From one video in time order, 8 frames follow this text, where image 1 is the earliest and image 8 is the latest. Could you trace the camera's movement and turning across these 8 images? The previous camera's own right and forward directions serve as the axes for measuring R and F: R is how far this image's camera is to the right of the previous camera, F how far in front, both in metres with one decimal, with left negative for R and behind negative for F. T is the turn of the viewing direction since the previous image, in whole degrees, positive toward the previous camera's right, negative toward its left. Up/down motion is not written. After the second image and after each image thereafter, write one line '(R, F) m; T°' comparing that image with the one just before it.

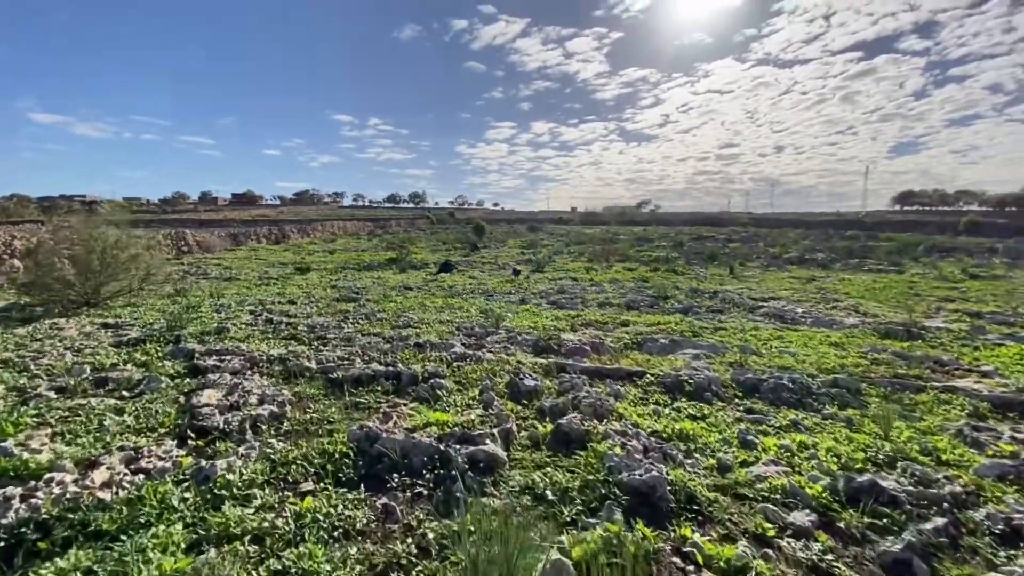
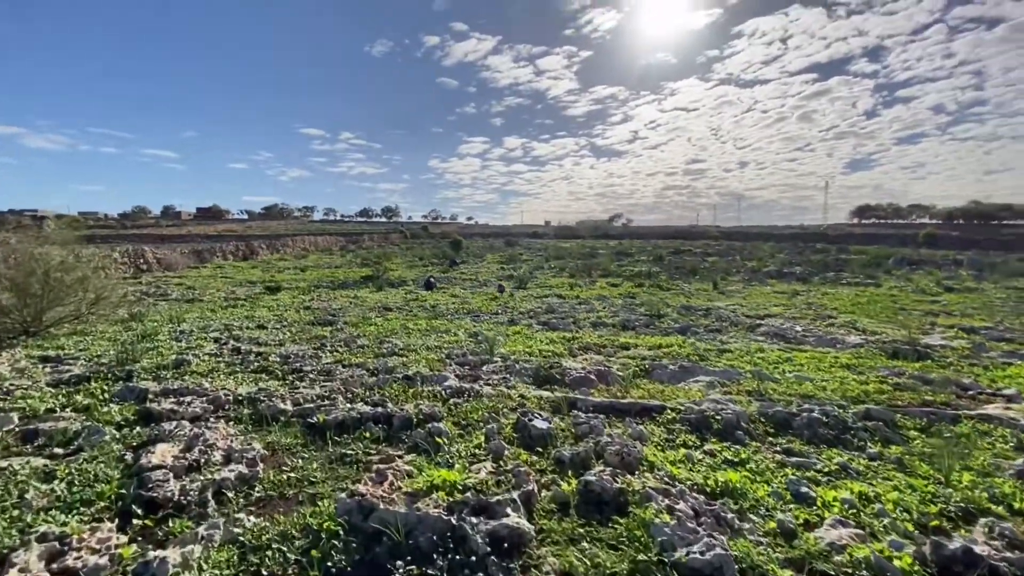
(-0.4, +0.7) m; +3°
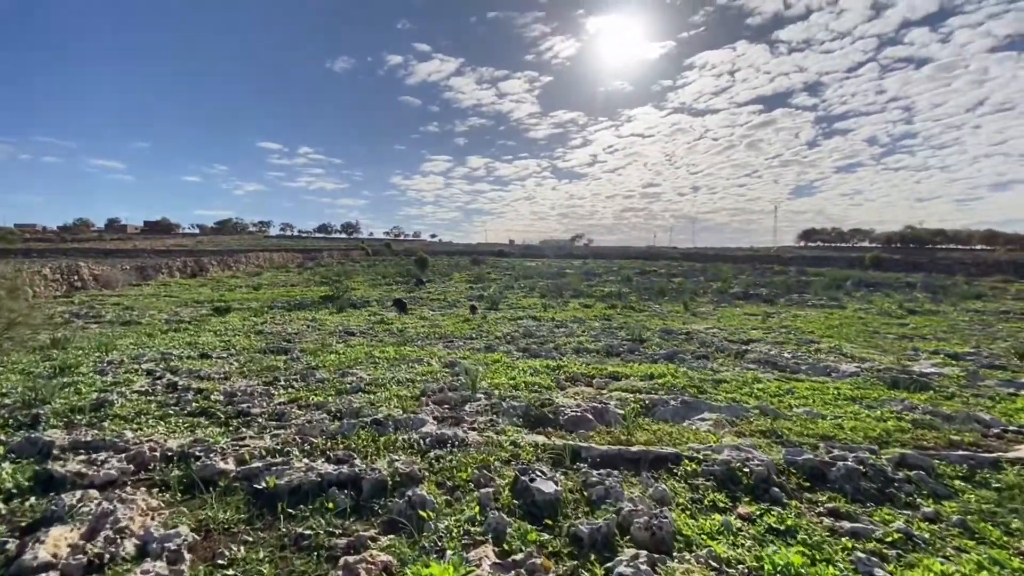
(-0.3, +0.9) m; +4°
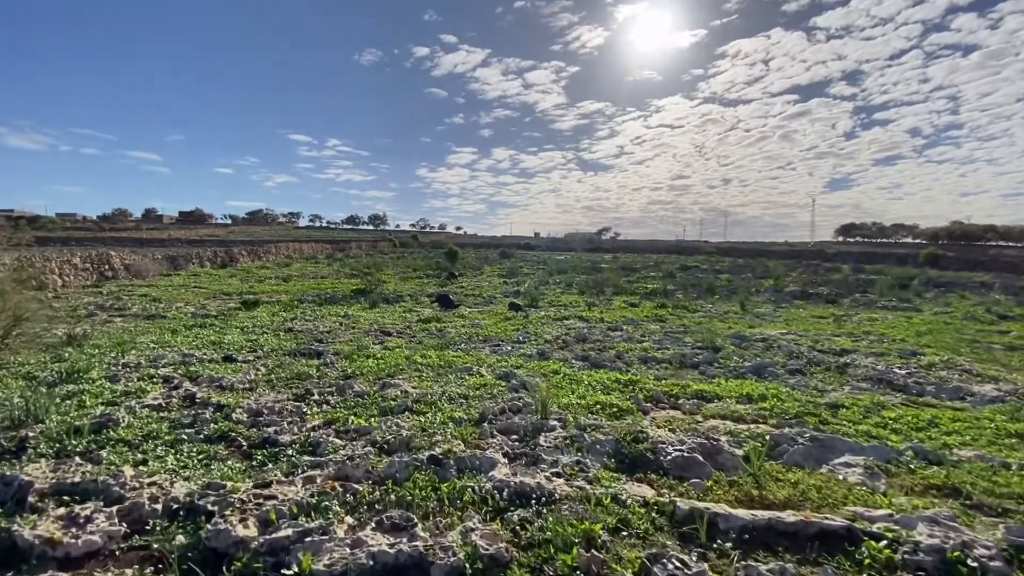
(-0.7, +1.4) m; -3°
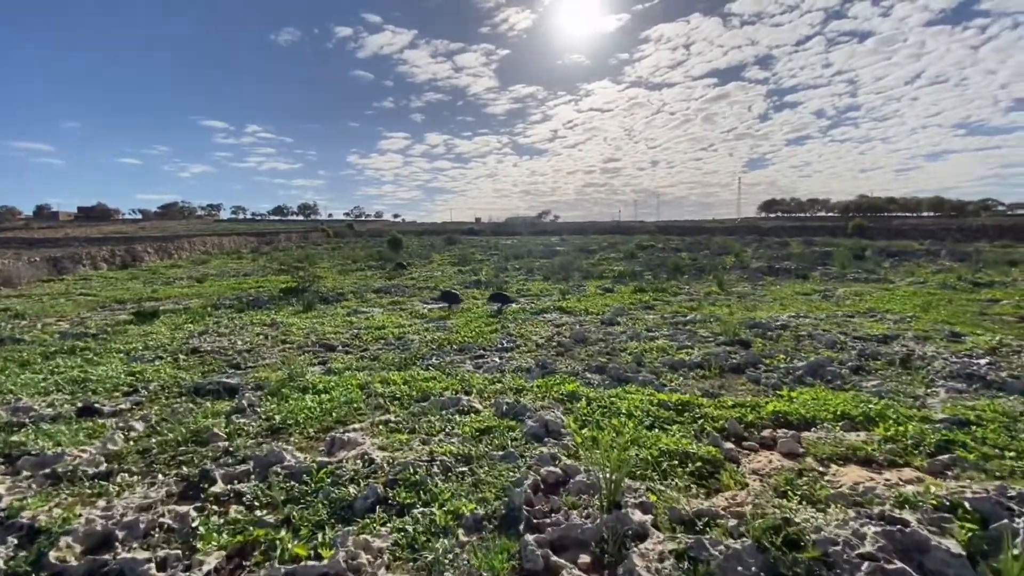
(-0.8, +2.7) m; +7°
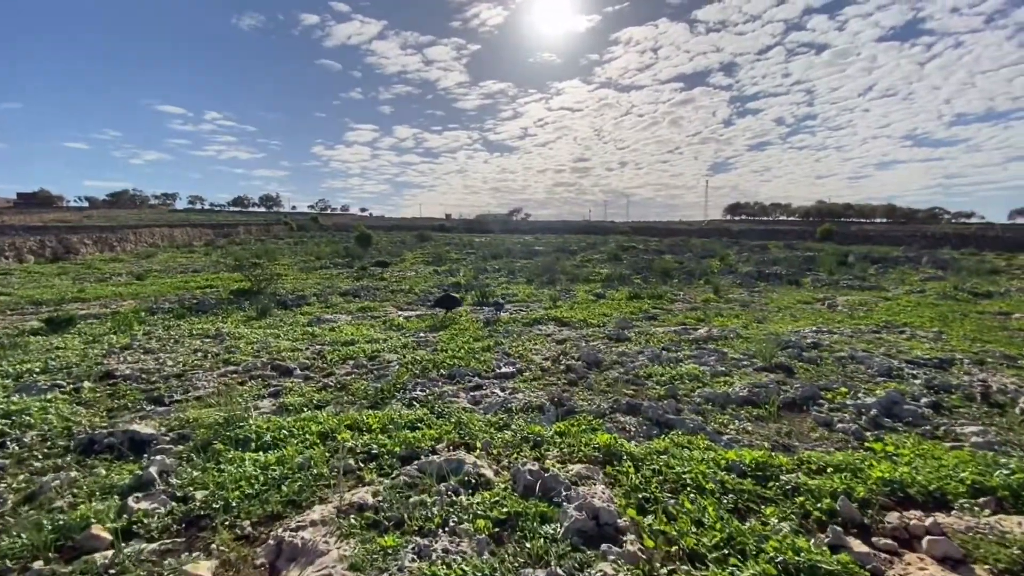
(-0.5, +1.8) m; +4°
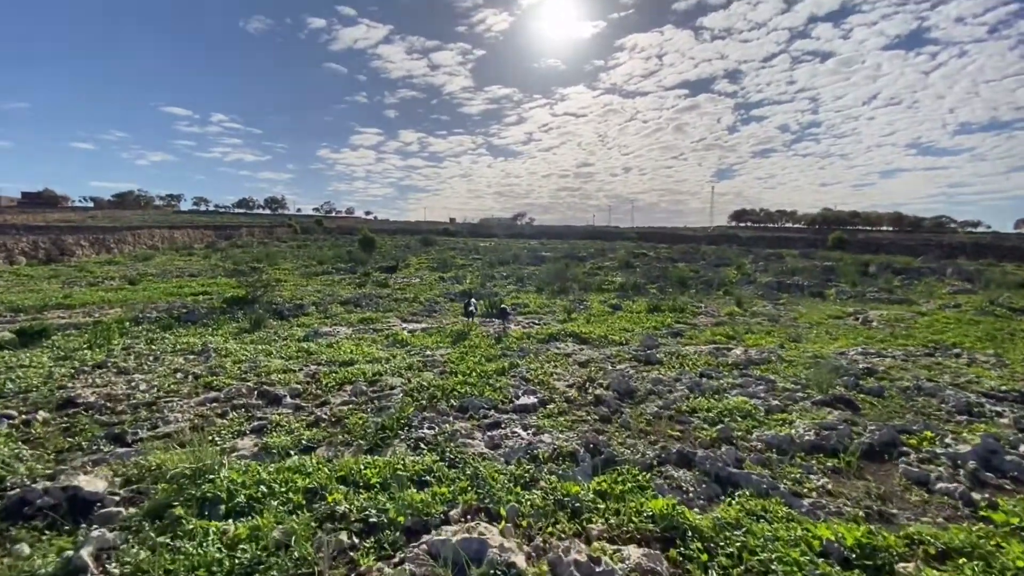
(-0.3, +1.0) m; 0°
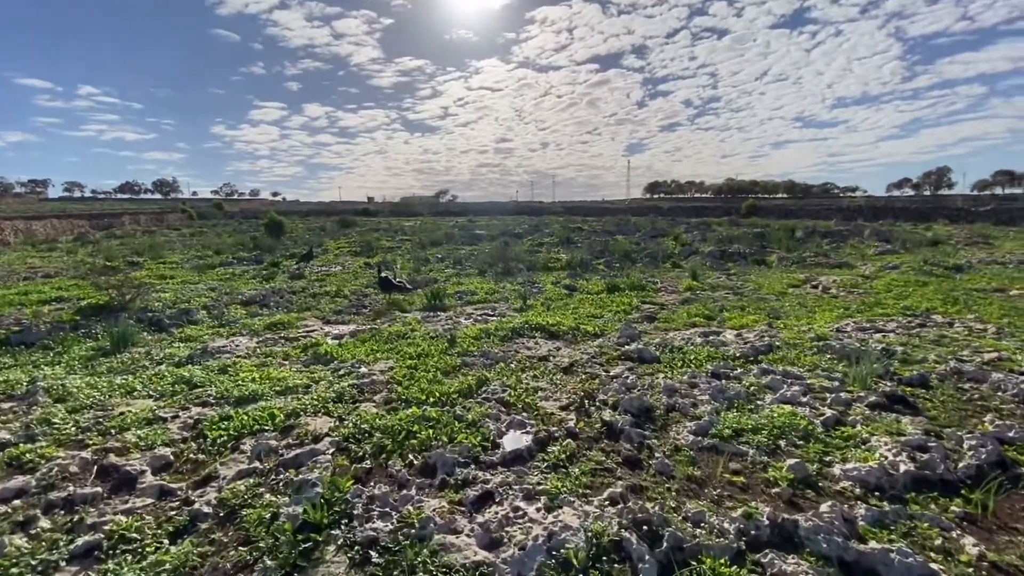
(-0.5, +2.2) m; +9°
